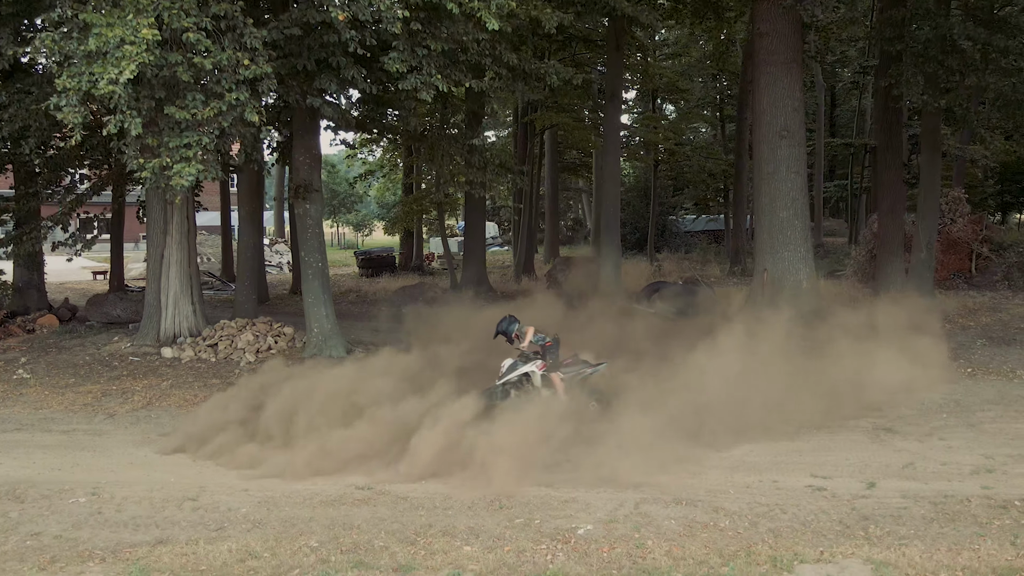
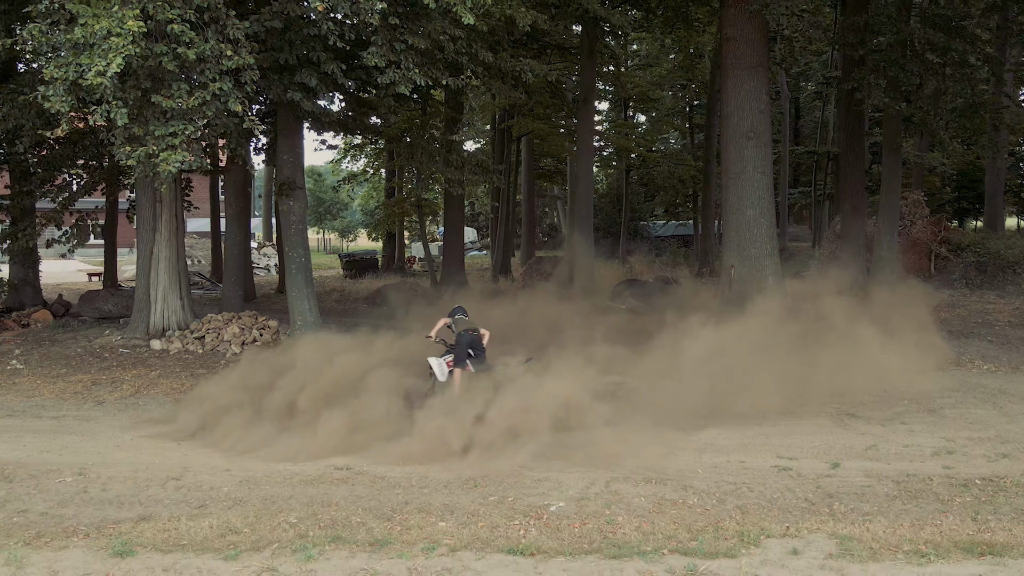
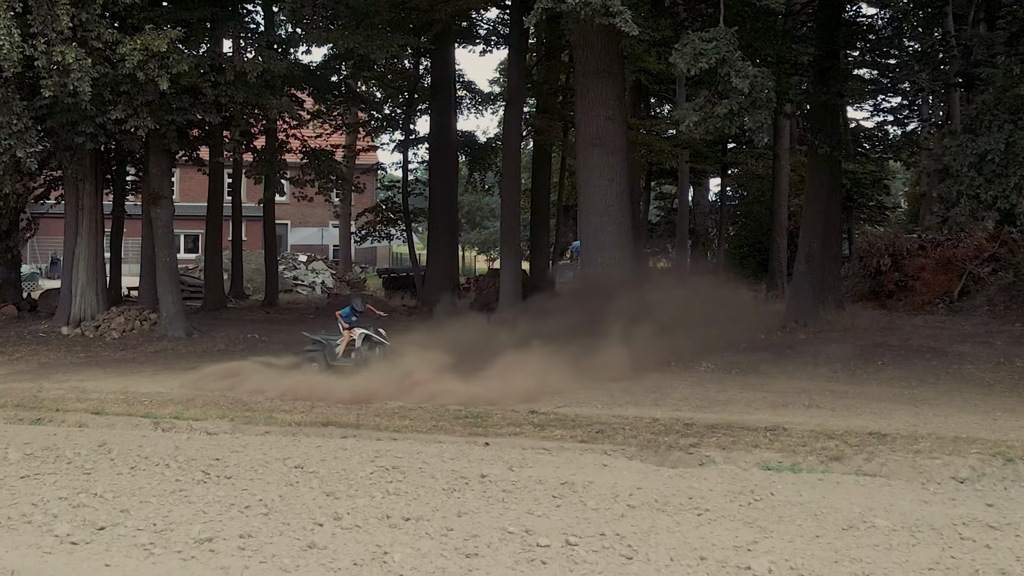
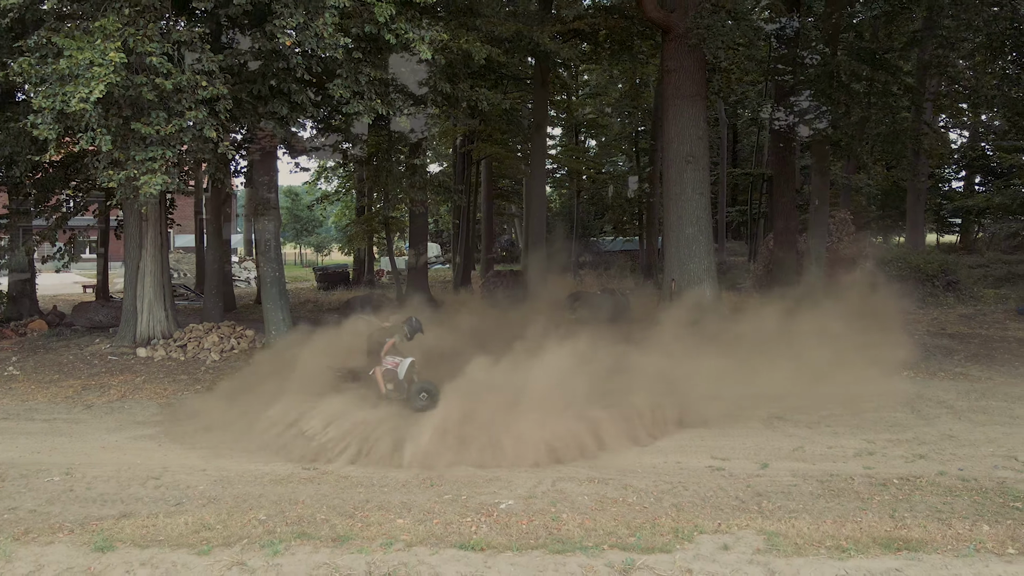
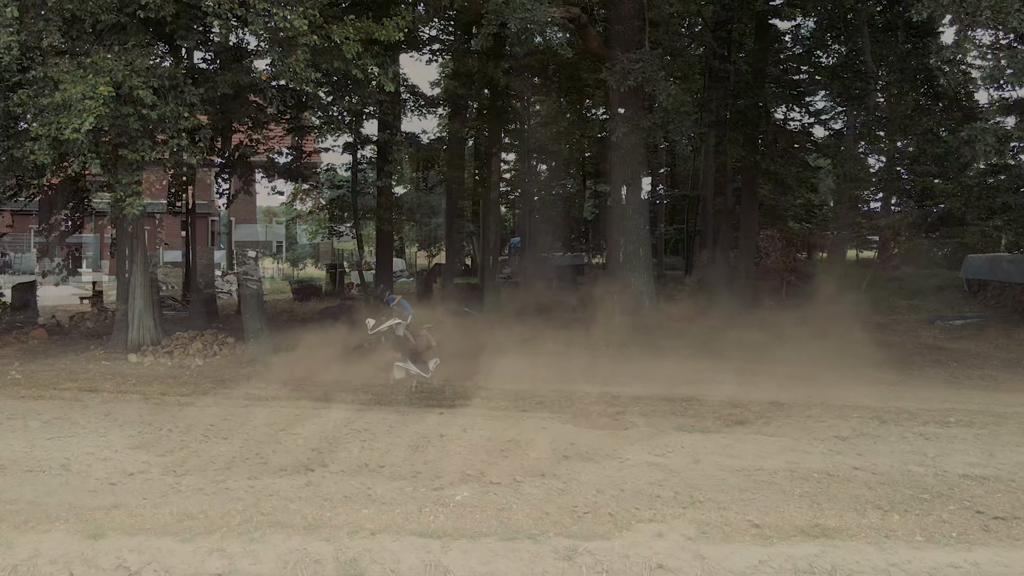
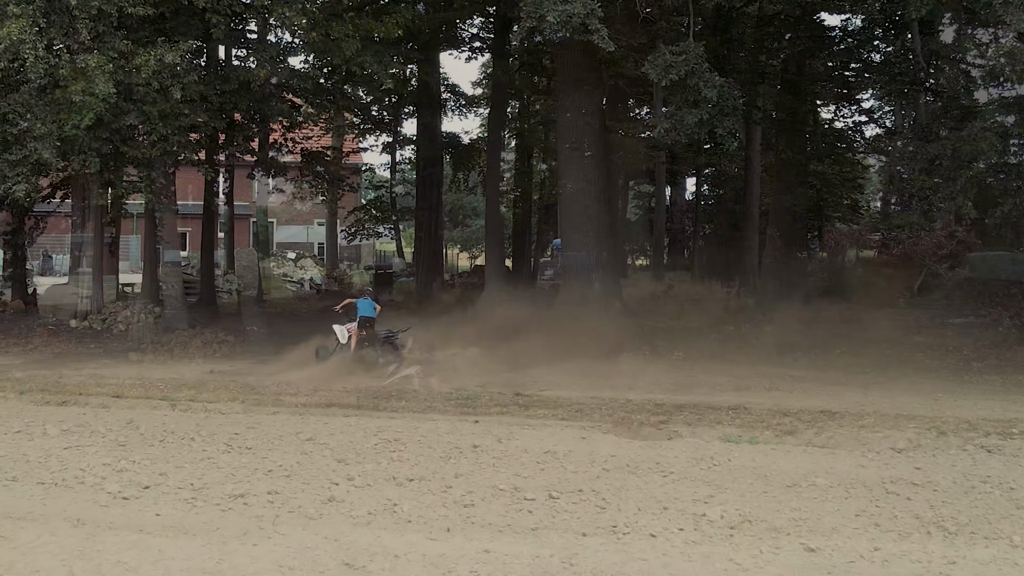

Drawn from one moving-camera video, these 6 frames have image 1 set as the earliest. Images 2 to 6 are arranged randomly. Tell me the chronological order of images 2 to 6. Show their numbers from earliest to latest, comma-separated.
2, 4, 5, 6, 3
